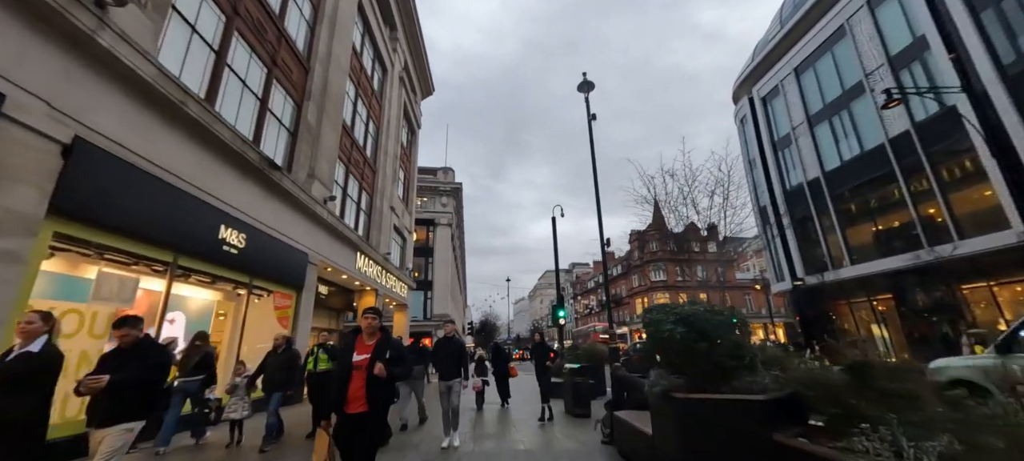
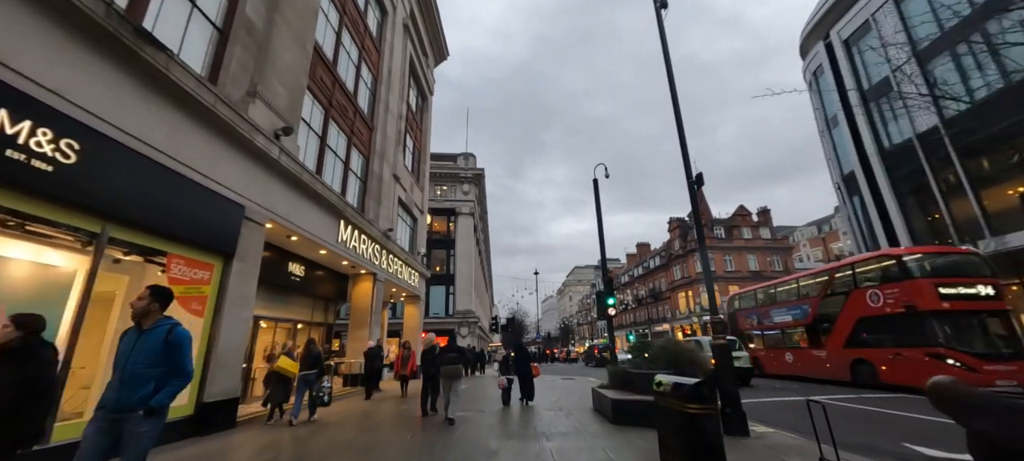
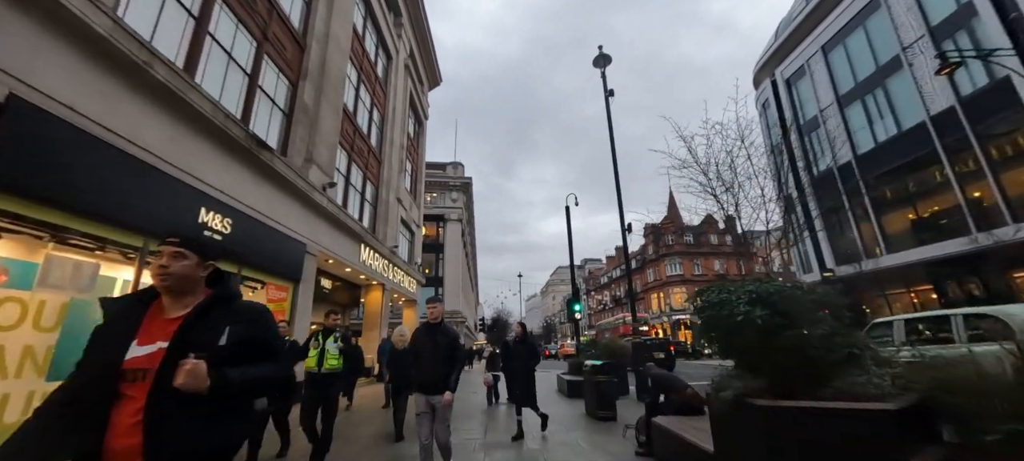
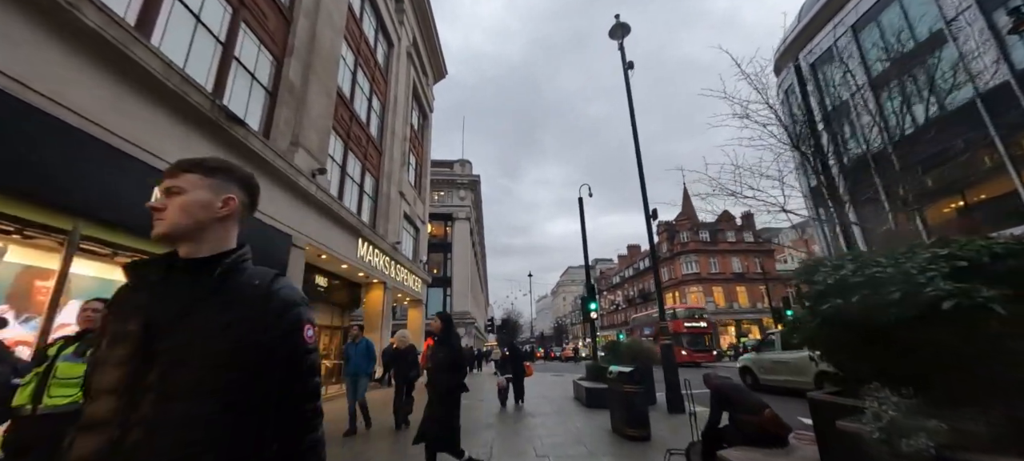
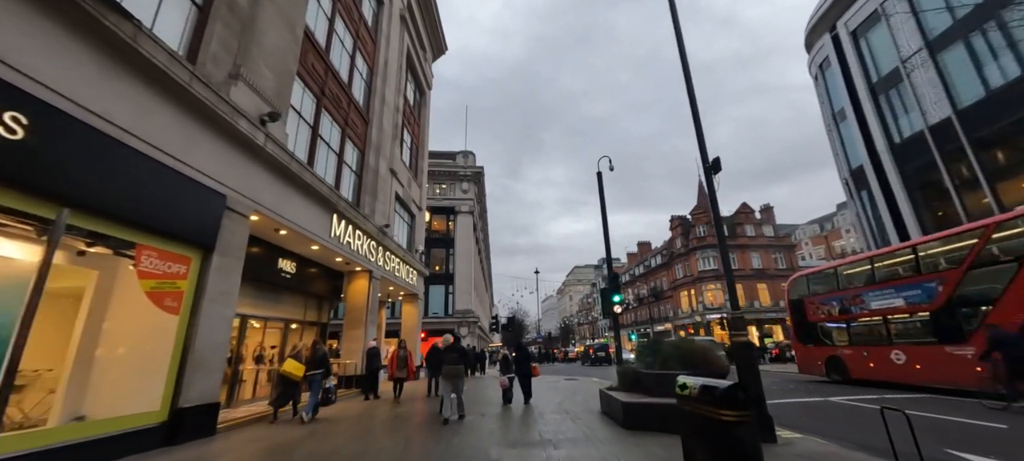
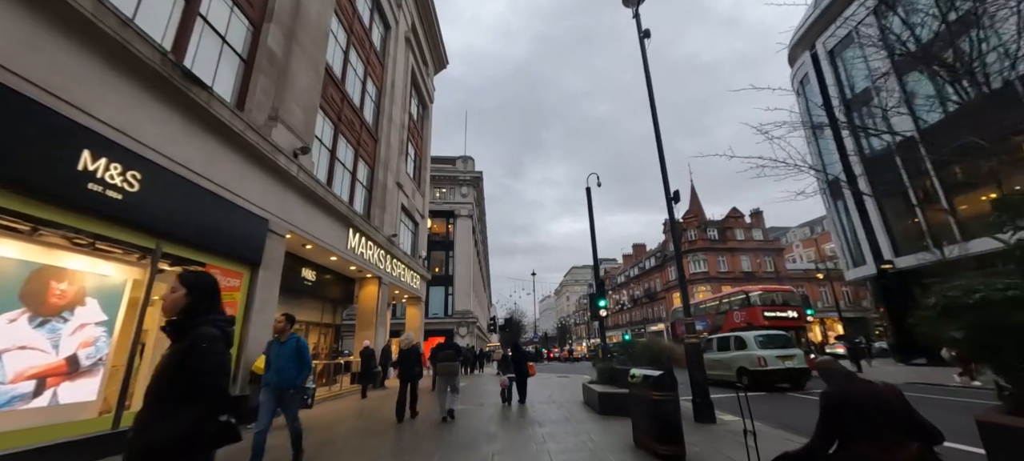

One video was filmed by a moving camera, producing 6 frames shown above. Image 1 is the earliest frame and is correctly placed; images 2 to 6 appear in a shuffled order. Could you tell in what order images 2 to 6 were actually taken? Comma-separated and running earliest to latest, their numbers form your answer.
3, 4, 6, 2, 5
